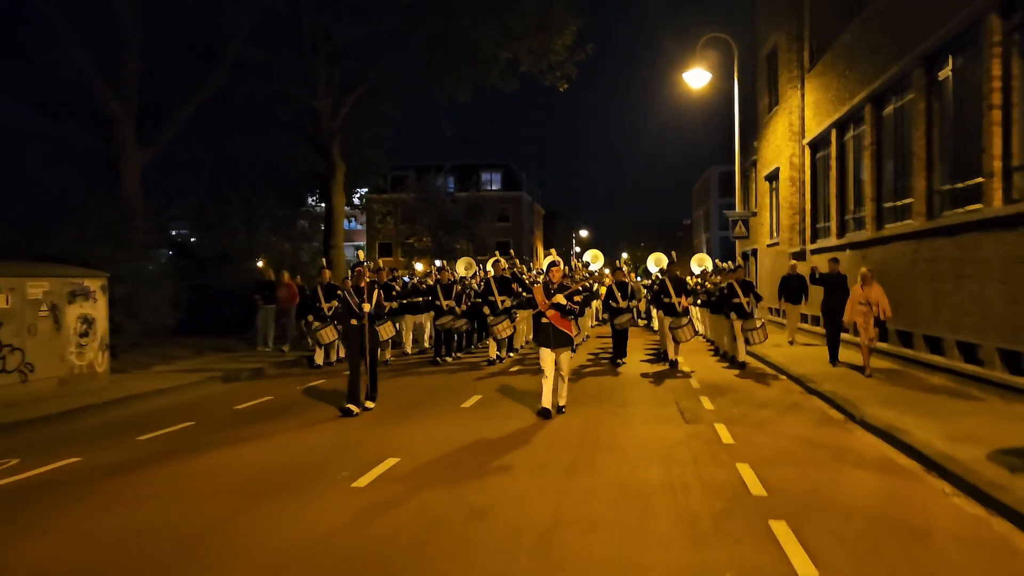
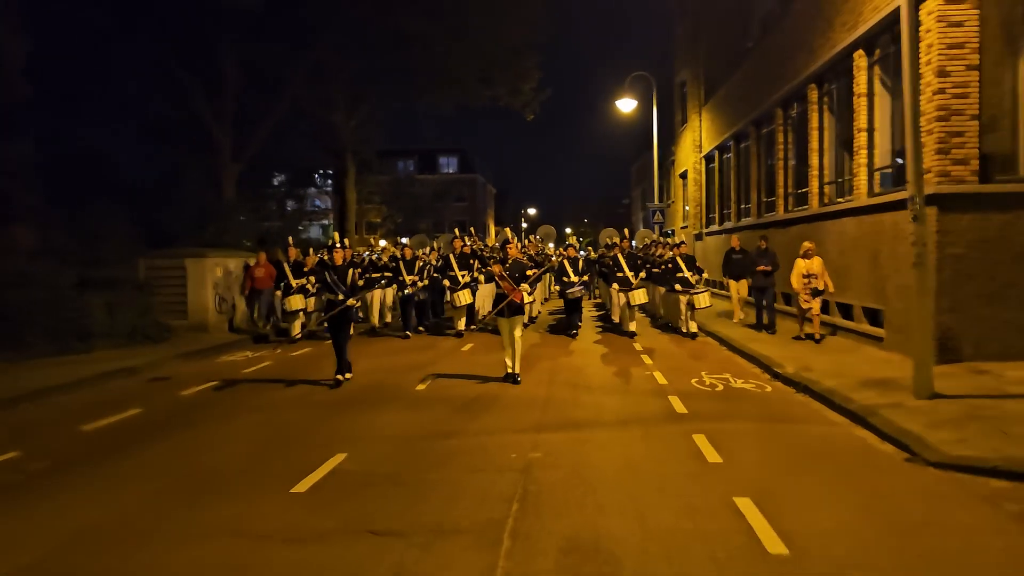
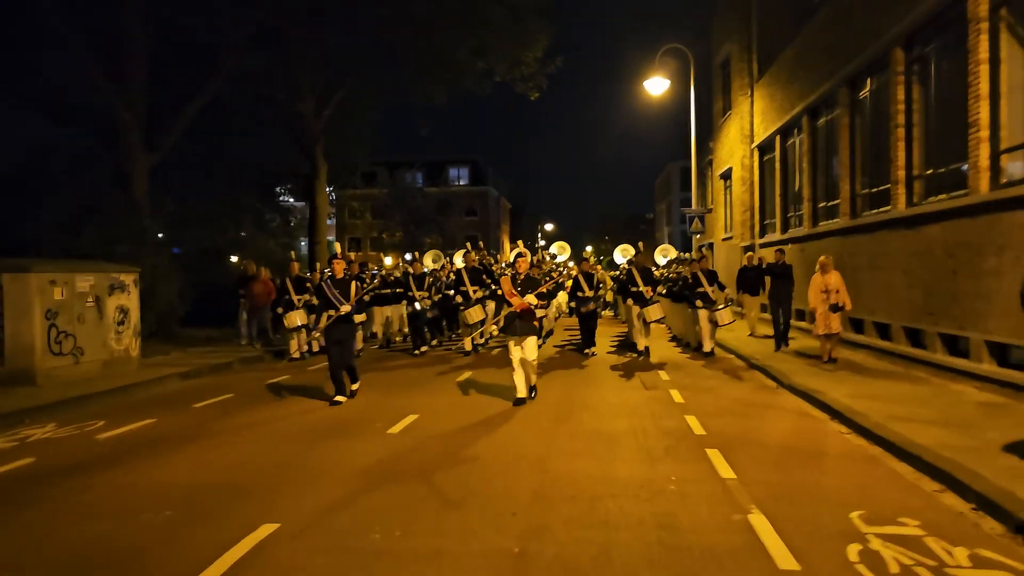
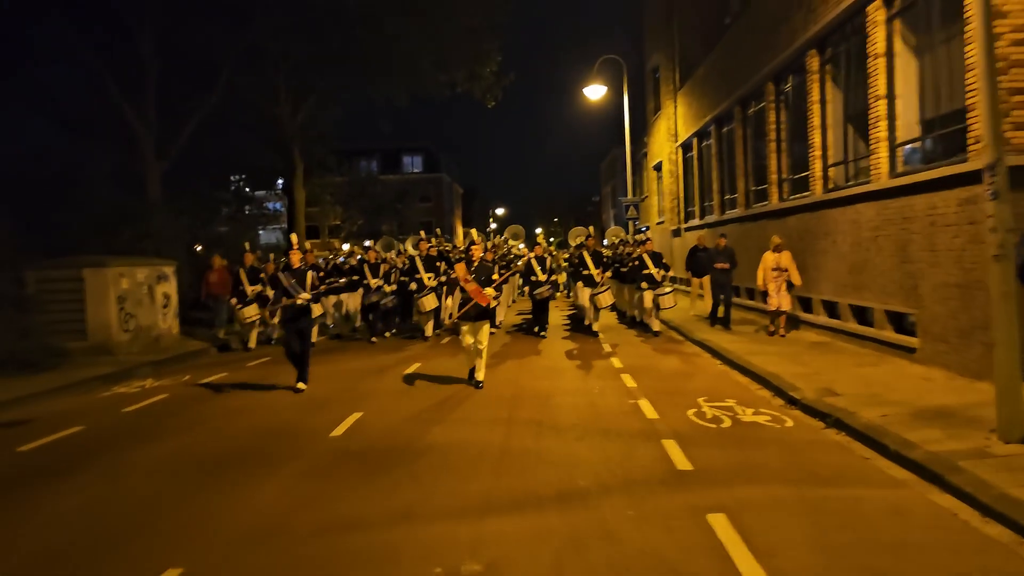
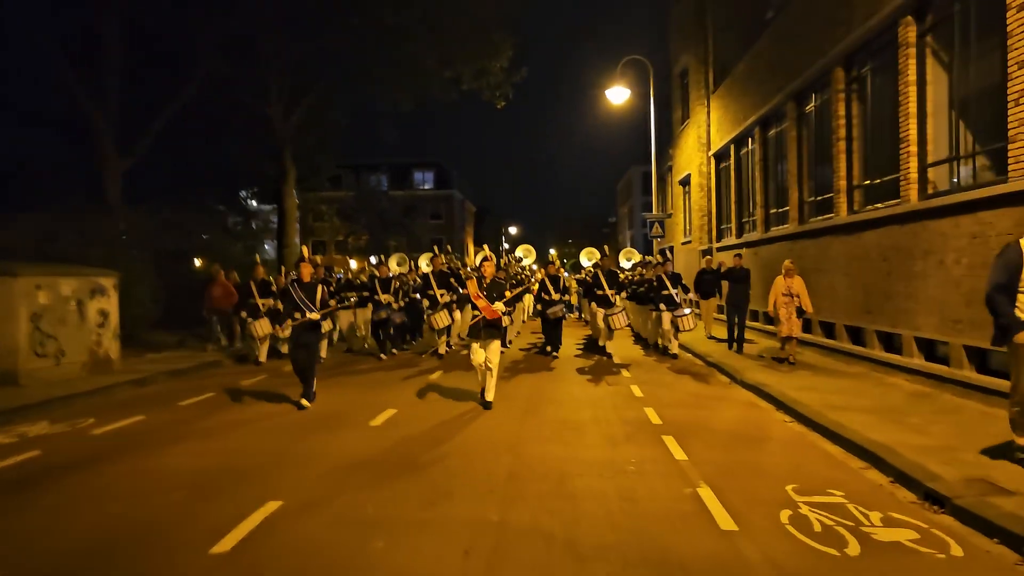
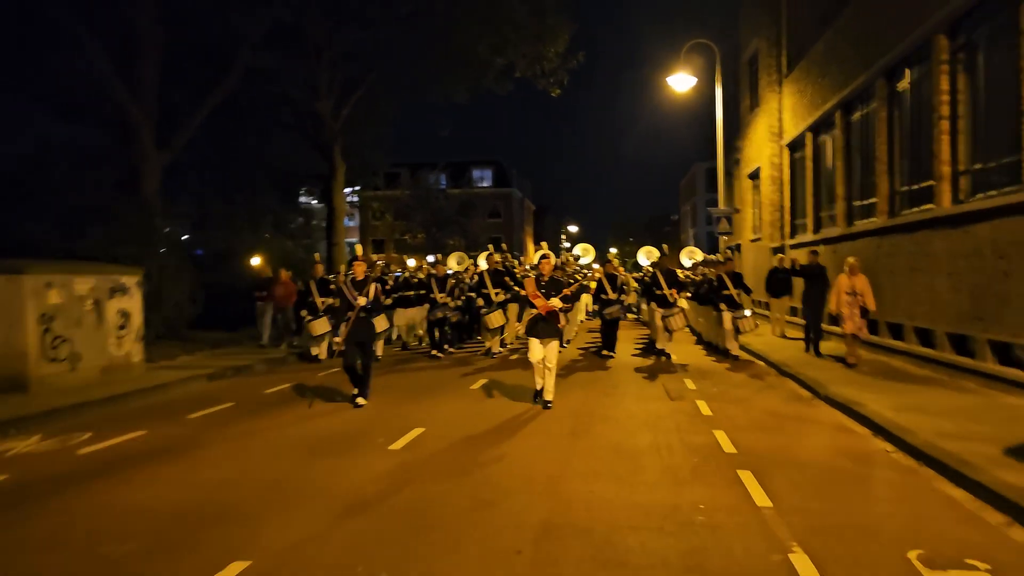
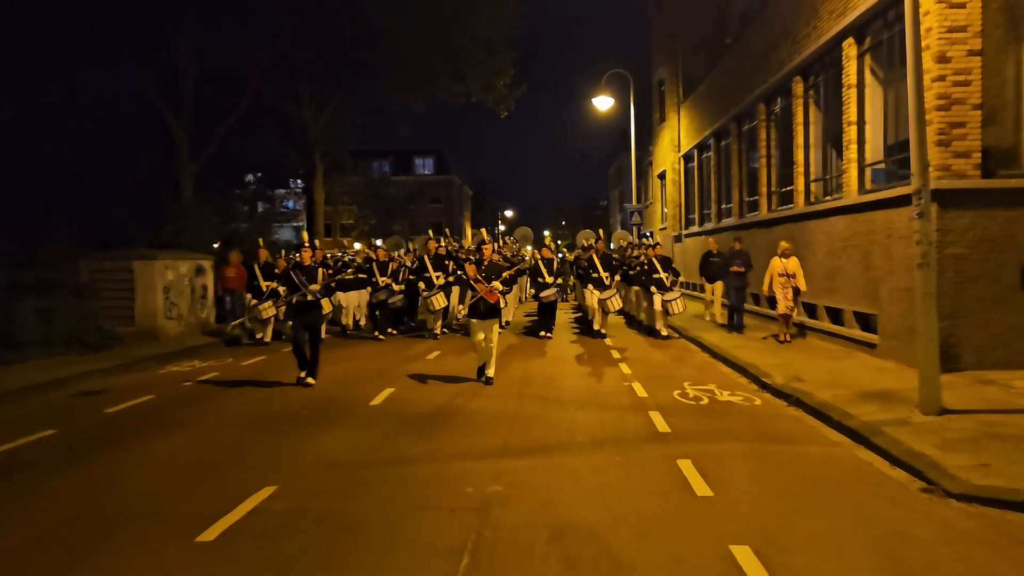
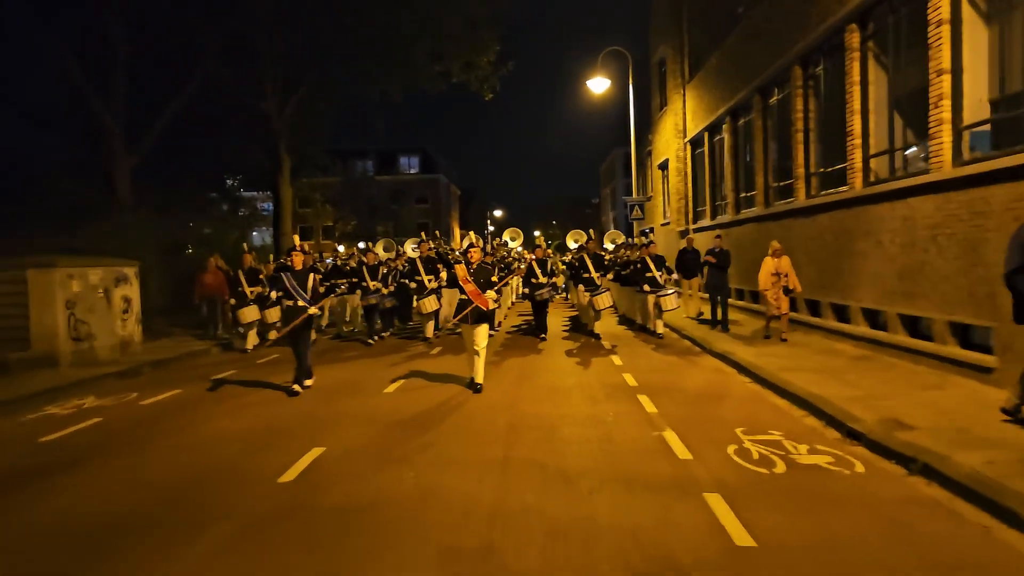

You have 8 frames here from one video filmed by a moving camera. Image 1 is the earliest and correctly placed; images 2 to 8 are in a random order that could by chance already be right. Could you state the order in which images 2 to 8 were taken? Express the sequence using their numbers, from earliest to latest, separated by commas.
6, 3, 5, 8, 4, 7, 2
